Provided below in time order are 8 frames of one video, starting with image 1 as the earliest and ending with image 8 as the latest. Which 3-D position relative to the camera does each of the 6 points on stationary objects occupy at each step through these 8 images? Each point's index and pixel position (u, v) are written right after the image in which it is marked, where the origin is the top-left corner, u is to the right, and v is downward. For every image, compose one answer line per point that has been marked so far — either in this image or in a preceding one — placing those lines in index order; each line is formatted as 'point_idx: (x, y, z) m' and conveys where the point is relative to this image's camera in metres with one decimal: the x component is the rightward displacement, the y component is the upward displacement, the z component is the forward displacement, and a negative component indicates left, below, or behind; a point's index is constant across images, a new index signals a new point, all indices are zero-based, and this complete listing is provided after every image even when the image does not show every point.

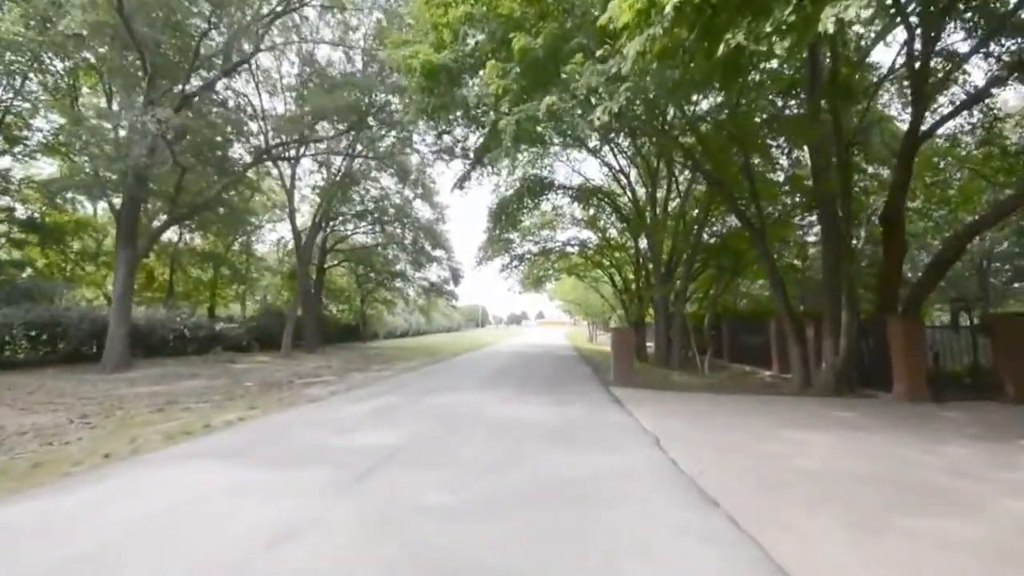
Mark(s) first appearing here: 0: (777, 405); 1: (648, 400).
0: (+7.6, -3.4, +13.3) m
1: (+4.0, -3.4, +13.7) m
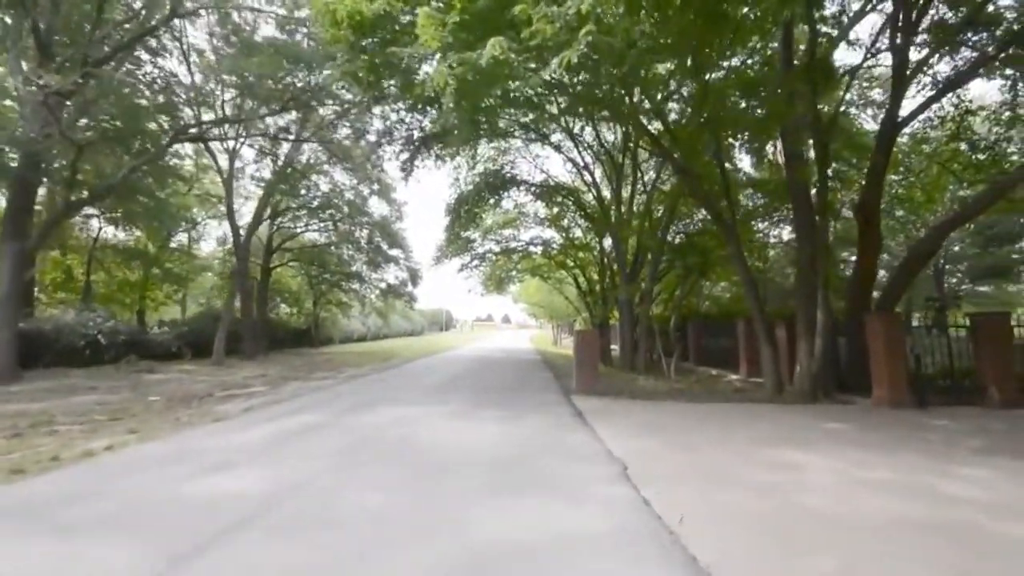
0: (+6.3, -3.4, +12.1) m
1: (+2.7, -3.3, +12.3) m
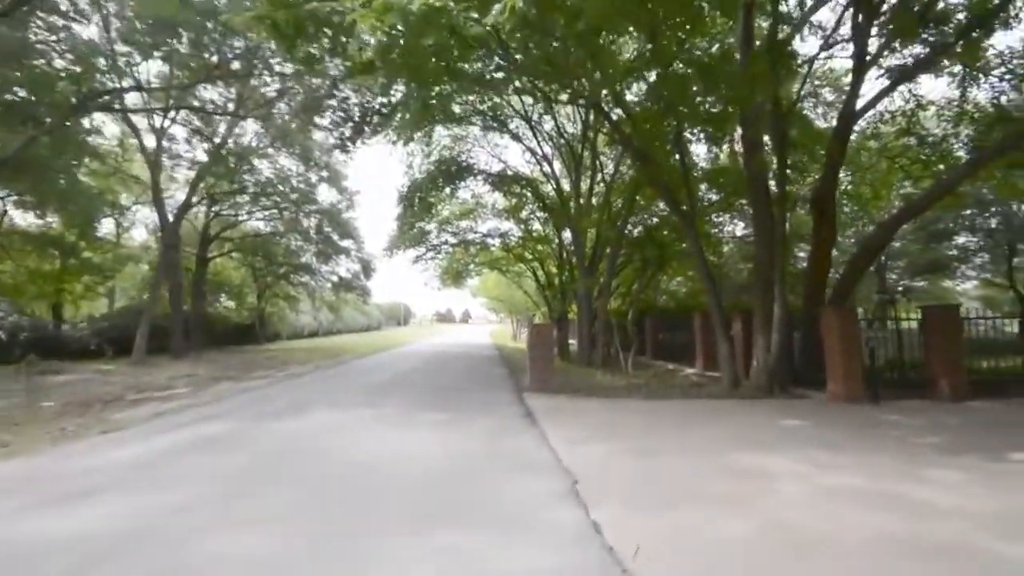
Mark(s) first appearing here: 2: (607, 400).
0: (+5.0, -3.2, +11.6) m
1: (+1.4, -3.1, +11.5) m
2: (+2.8, -3.3, +13.6) m
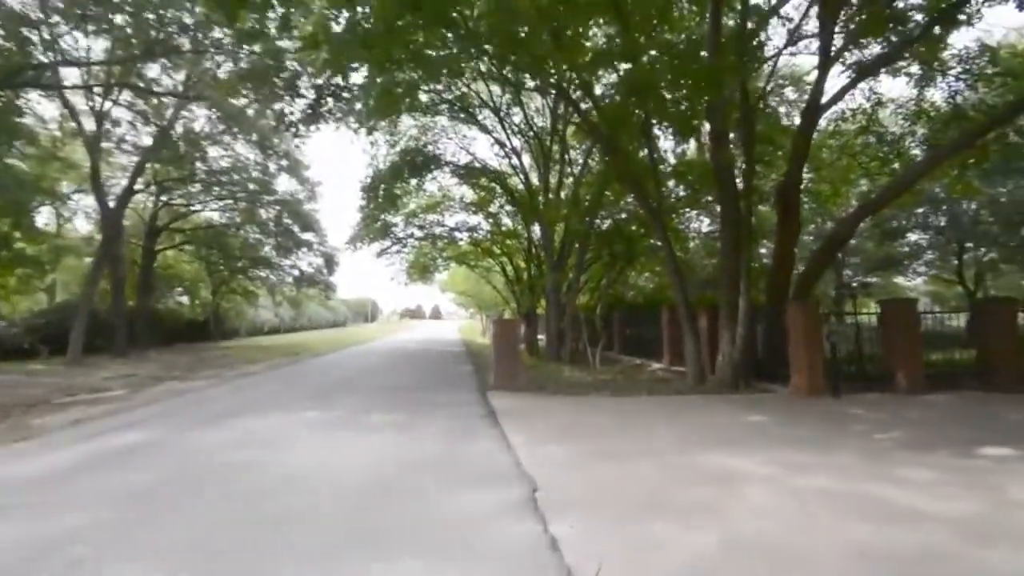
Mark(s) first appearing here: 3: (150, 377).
0: (+4.1, -3.0, +11.5) m
1: (+0.5, -3.0, +11.1) m
2: (+1.8, -3.1, +13.3) m
3: (-14.5, -3.5, +18.6) m
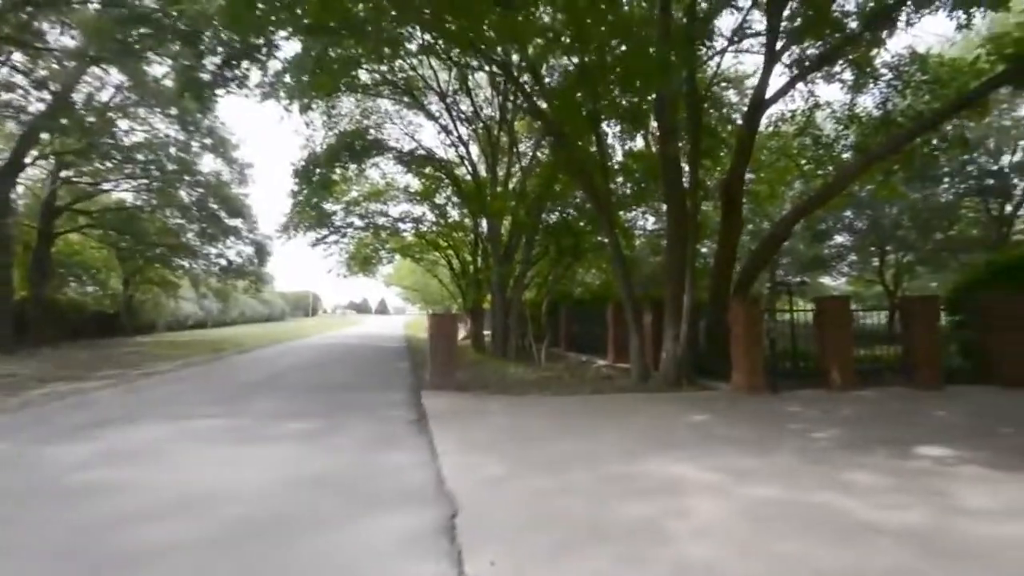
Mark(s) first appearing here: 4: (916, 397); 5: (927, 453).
0: (+2.6, -2.9, +11.1) m
1: (-0.9, -2.8, +10.3) m
2: (+0.1, -3.0, +12.6) m
3: (-16.7, -3.1, +16.1) m
4: (+10.1, -2.7, +11.6) m
5: (+6.7, -2.7, +7.4) m
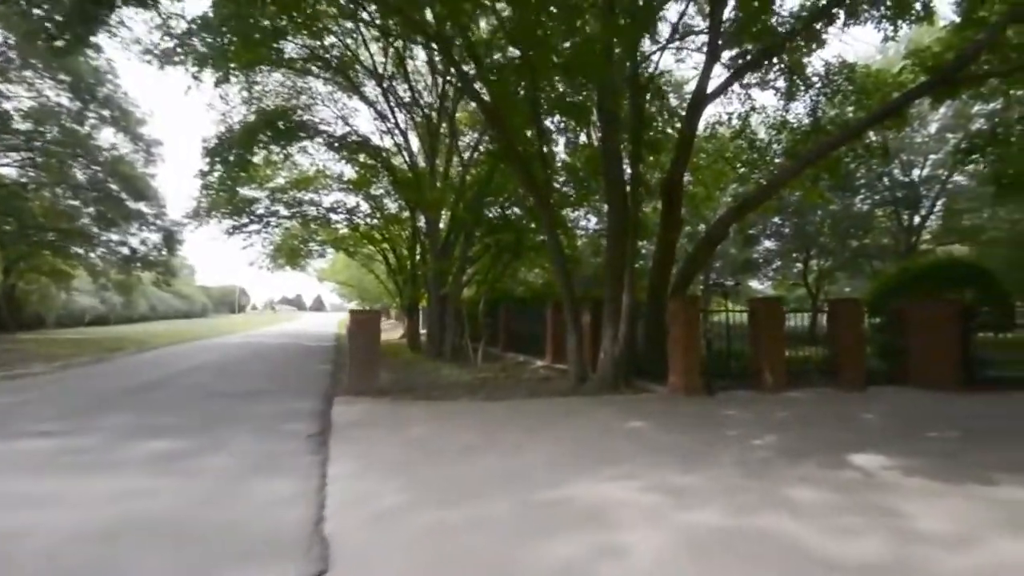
0: (+1.0, -2.8, +10.3) m
1: (-2.4, -2.6, +9.2) m
2: (-1.7, -2.8, +11.6) m
3: (-18.8, -2.6, +13.1) m
4: (+8.3, -2.8, +11.8) m
5: (+5.4, -2.7, +7.2) m
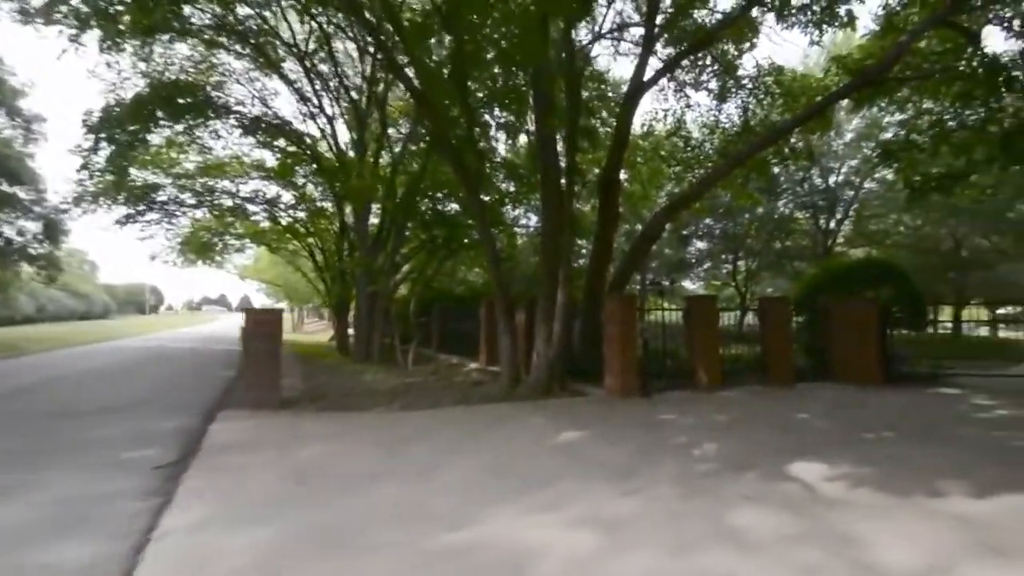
0: (-0.6, -2.7, +9.4) m
1: (-3.8, -2.5, +7.8) m
2: (-3.4, -2.7, +10.3) m
3: (-20.5, -2.5, +9.7) m
4: (+6.5, -2.7, +11.7) m
5: (+4.2, -2.6, +6.8) m
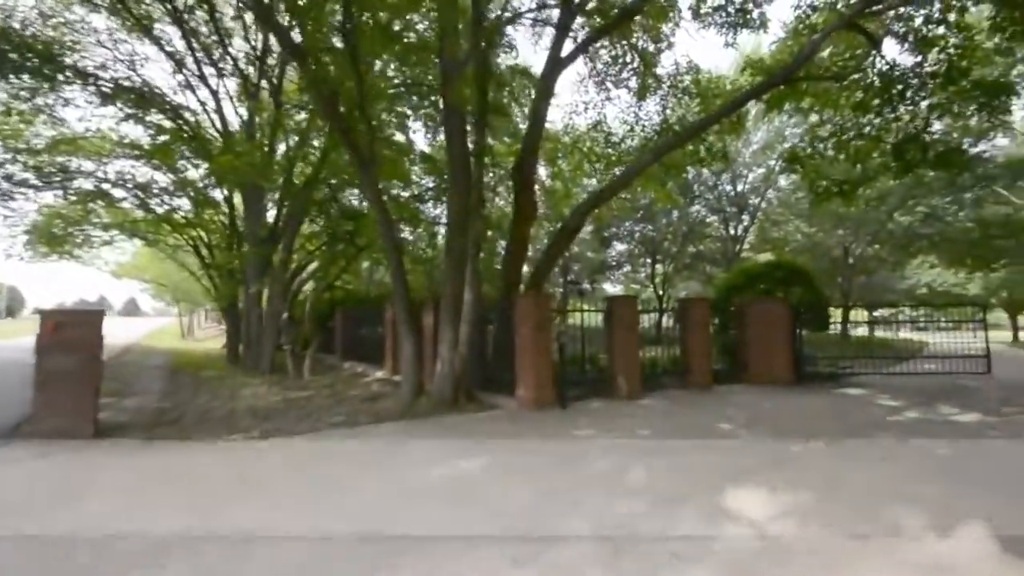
0: (-2.3, -2.7, +7.8) m
1: (-5.3, -2.5, +5.7) m
2: (-5.3, -2.7, +8.2) m
3: (-22.1, -2.3, +4.9) m
4: (+4.3, -2.7, +11.2) m
5: (+2.8, -2.6, +6.0) m
